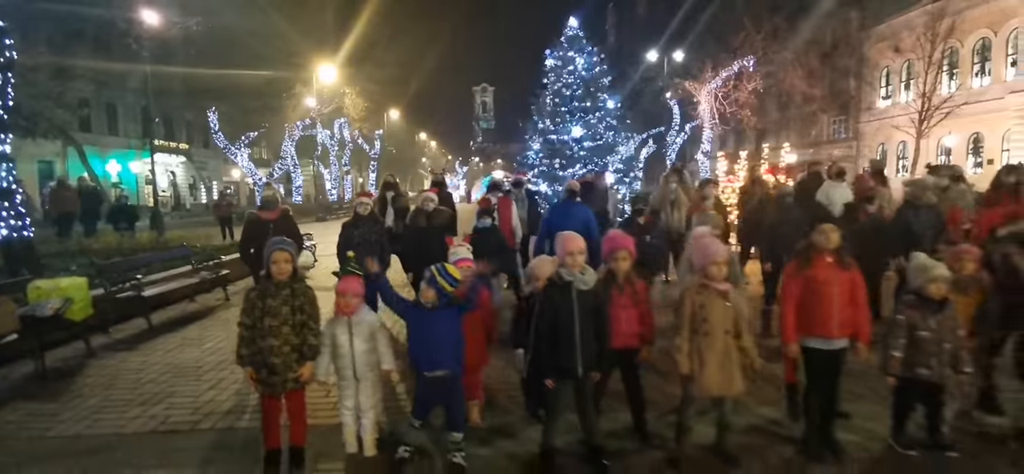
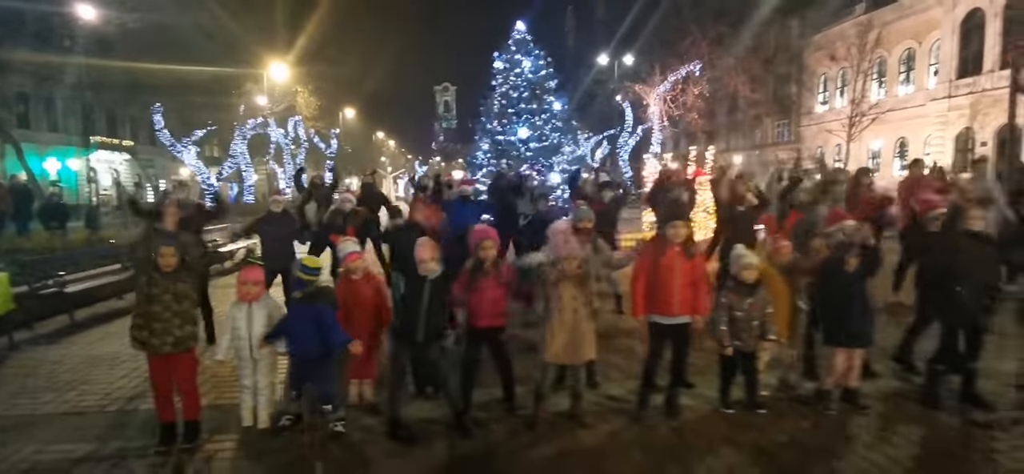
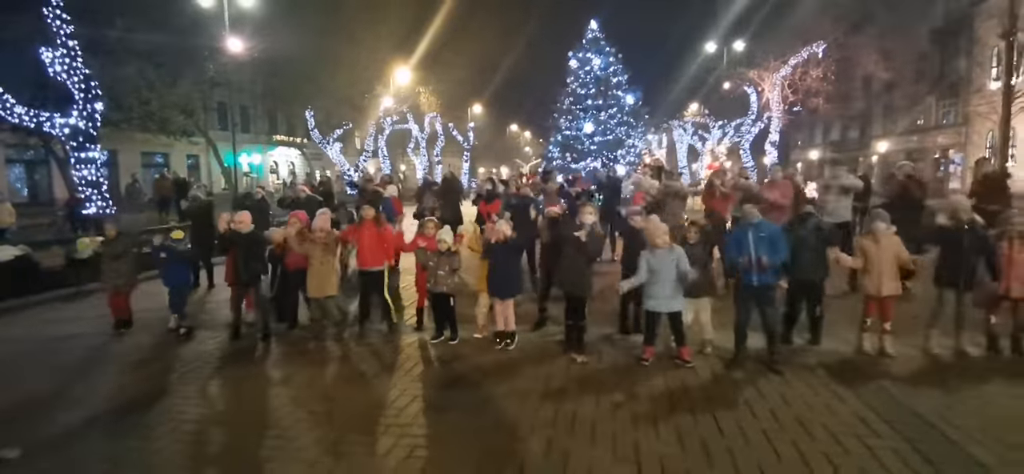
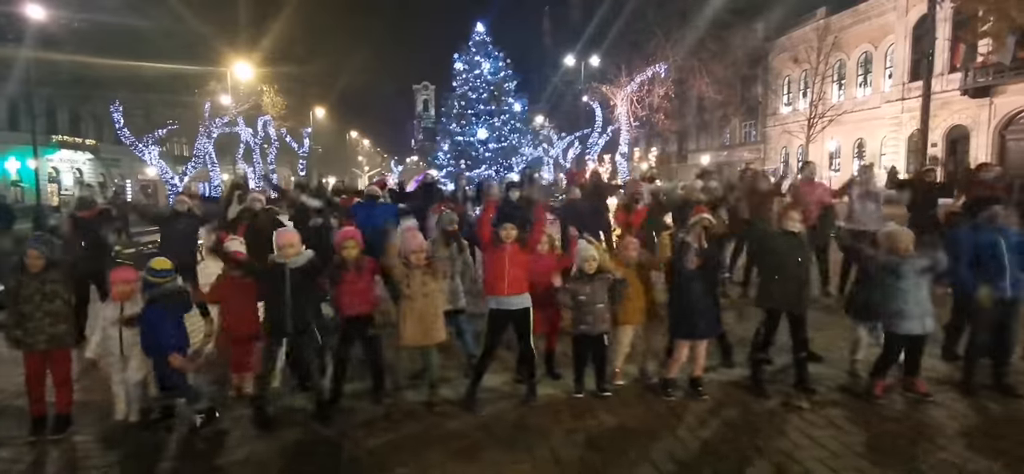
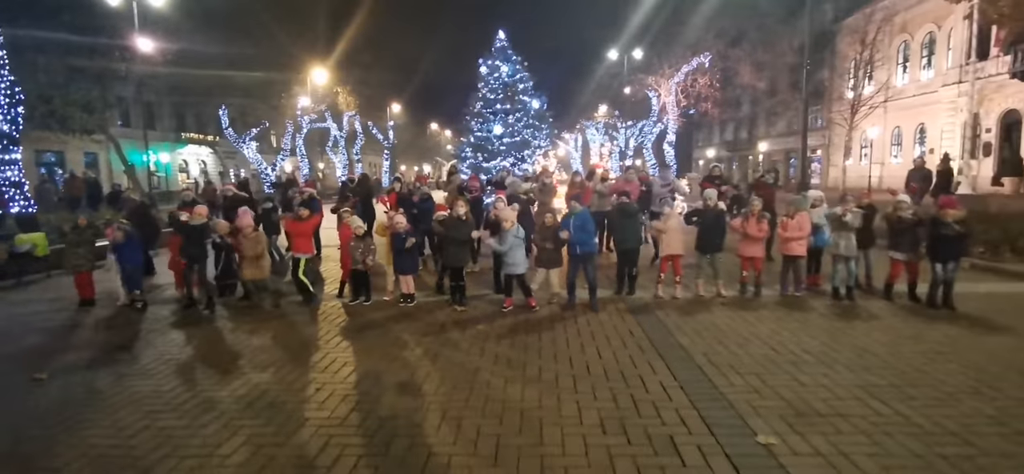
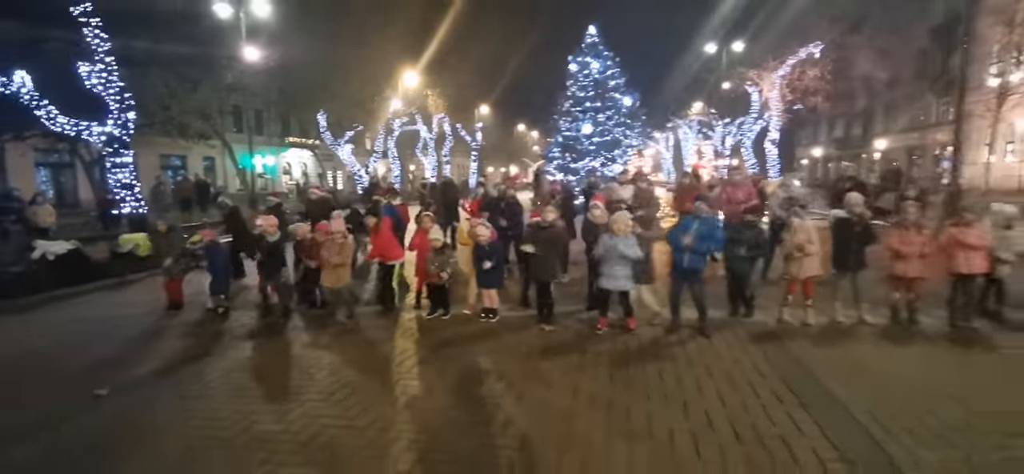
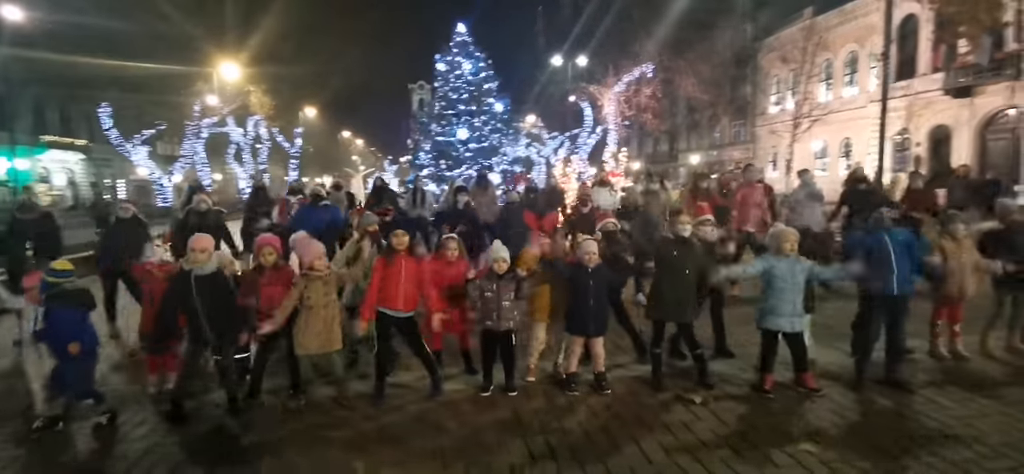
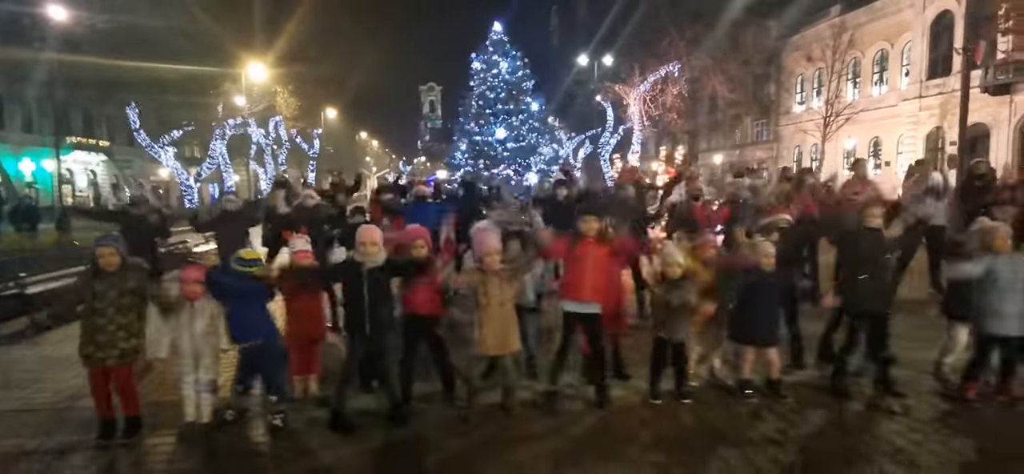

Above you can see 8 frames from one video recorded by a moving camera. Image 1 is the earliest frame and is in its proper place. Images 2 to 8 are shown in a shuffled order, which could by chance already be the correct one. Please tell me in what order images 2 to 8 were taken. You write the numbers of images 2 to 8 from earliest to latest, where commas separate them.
2, 8, 4, 7, 3, 6, 5
